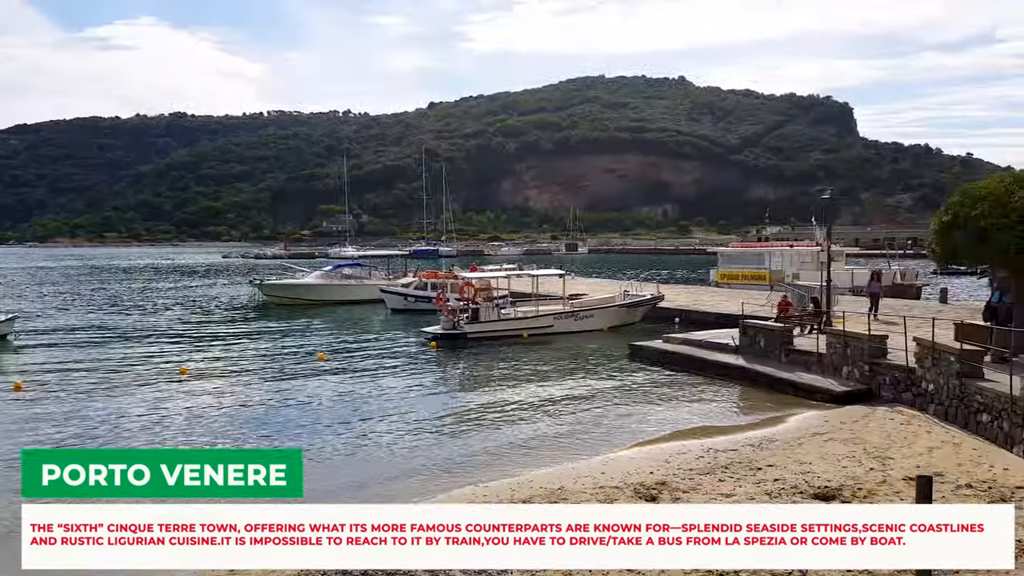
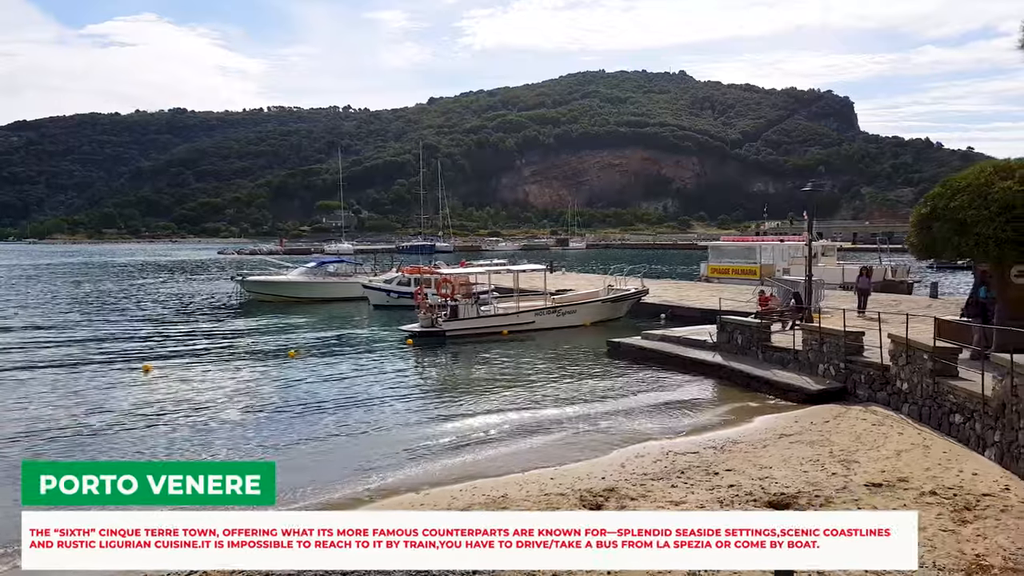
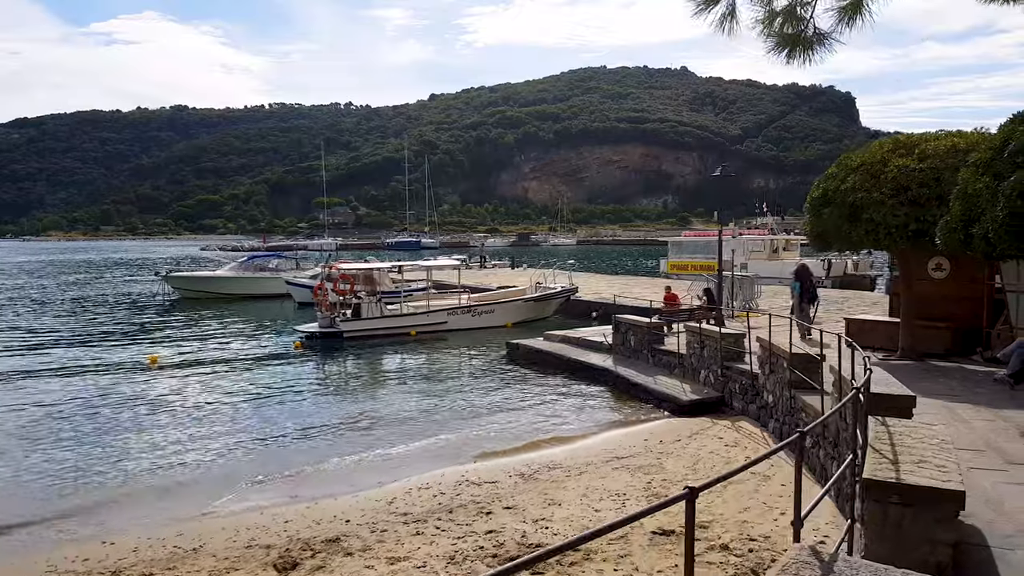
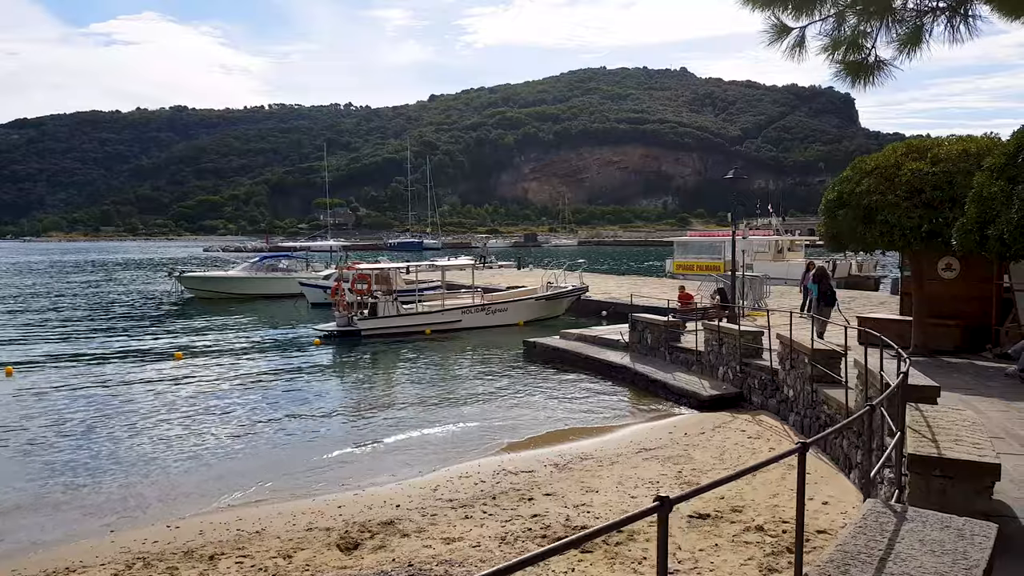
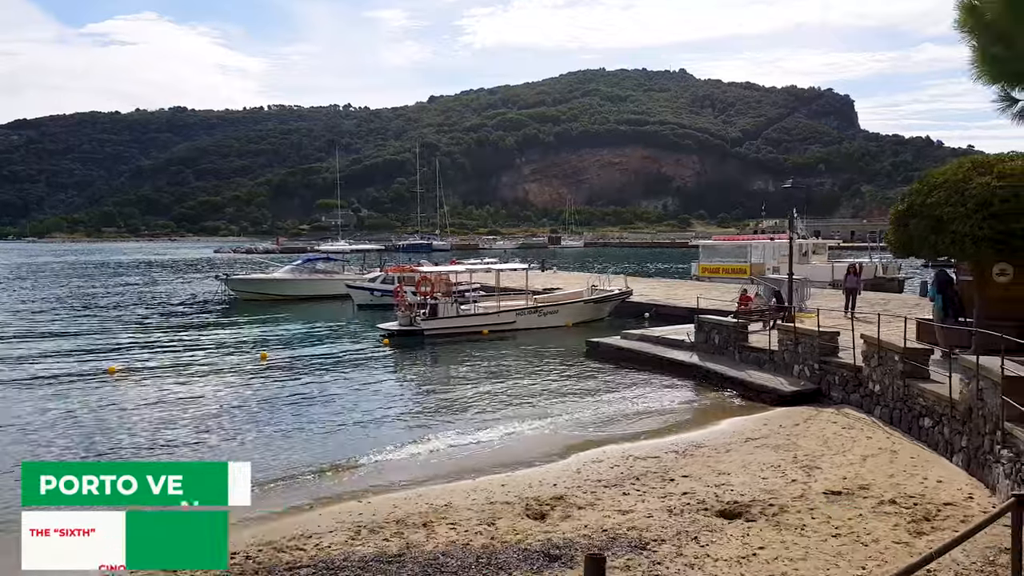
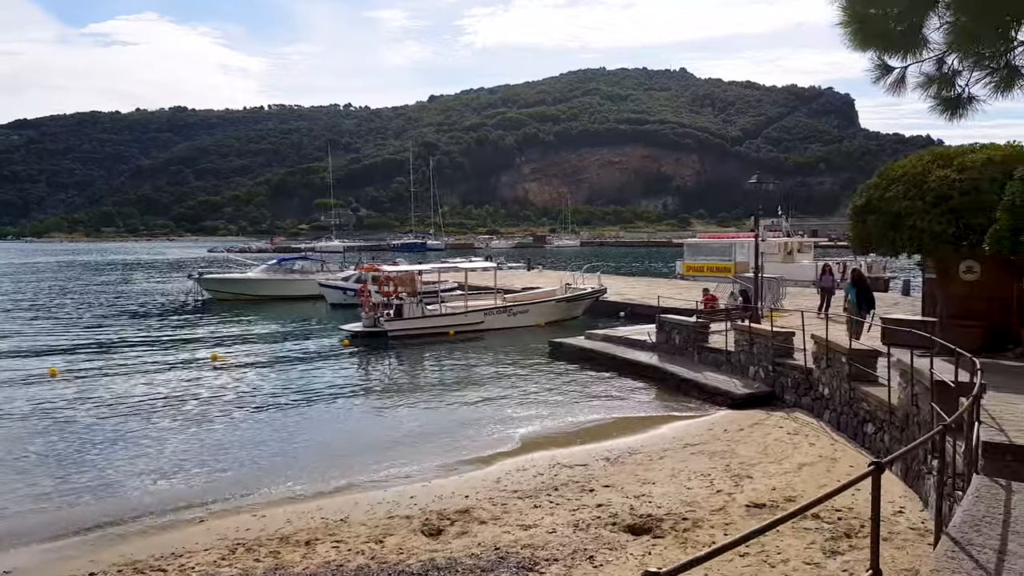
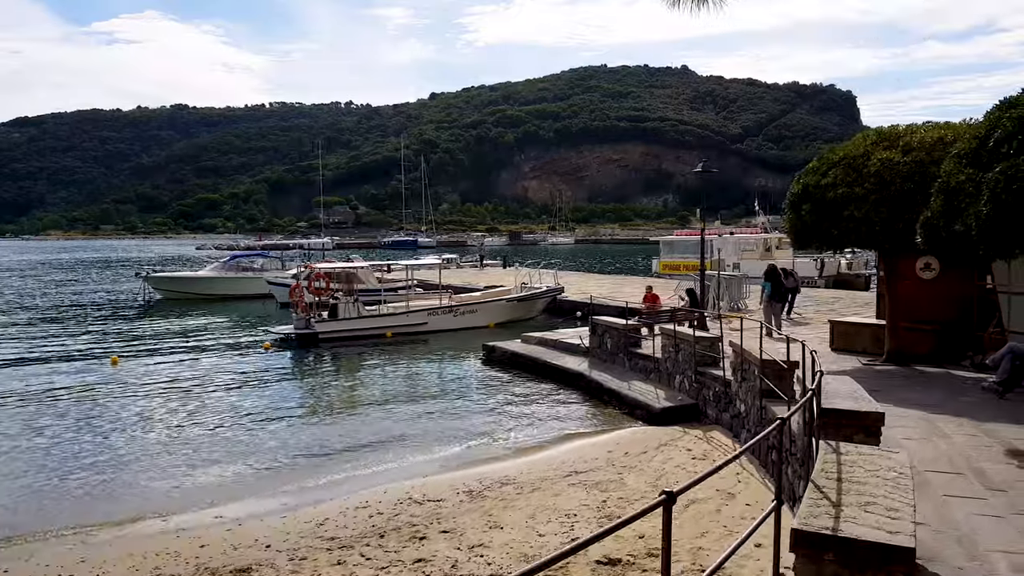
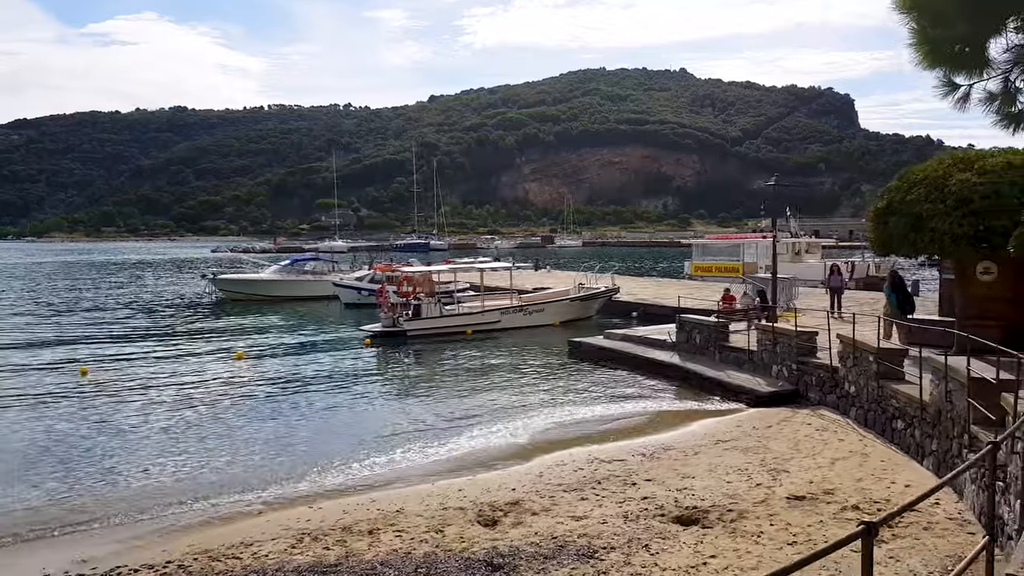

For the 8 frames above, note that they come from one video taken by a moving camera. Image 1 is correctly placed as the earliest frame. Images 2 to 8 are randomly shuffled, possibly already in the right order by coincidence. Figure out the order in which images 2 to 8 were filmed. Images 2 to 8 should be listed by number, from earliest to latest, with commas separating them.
2, 5, 8, 6, 4, 3, 7
